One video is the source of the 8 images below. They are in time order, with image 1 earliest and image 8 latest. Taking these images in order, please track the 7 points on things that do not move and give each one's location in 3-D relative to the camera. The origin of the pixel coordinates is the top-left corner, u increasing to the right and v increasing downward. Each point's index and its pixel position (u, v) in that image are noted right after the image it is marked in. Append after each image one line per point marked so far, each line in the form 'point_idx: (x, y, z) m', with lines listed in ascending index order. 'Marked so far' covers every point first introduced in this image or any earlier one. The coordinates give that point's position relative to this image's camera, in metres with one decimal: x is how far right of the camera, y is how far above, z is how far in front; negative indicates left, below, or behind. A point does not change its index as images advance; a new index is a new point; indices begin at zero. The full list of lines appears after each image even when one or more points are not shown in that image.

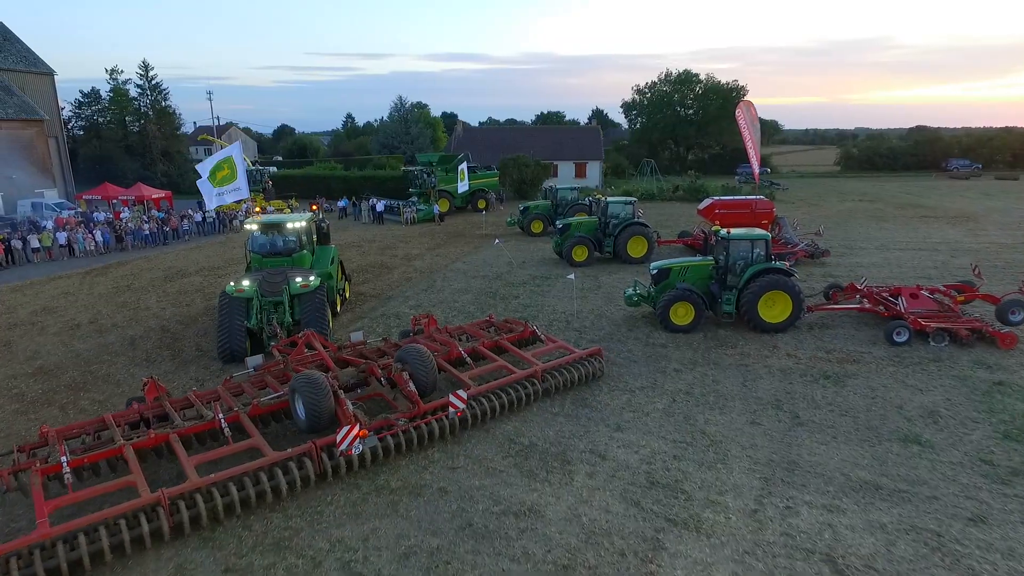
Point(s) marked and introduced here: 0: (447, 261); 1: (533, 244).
0: (-1.8, +0.7, +16.7) m
1: (+0.6, +1.3, +18.9) m
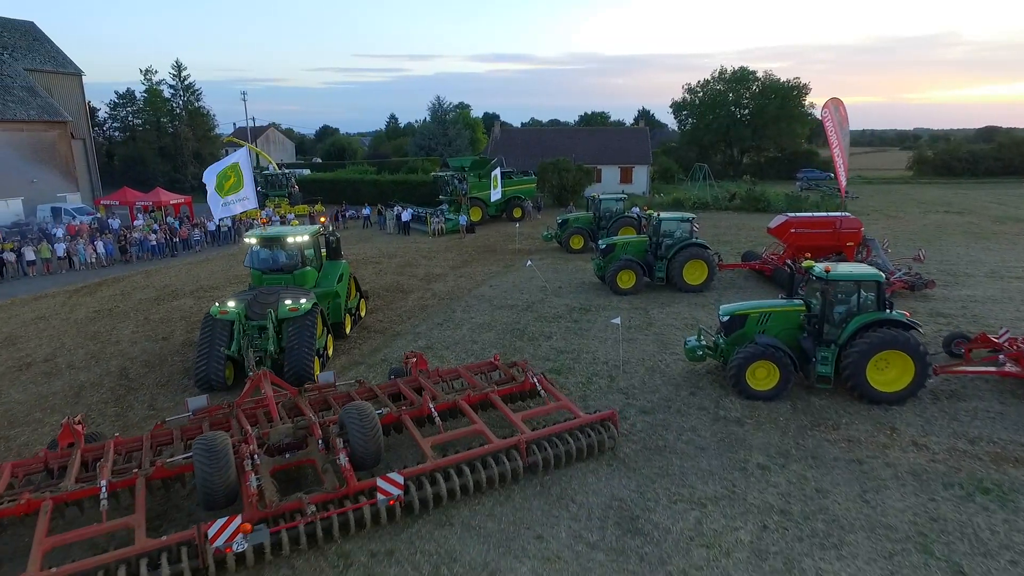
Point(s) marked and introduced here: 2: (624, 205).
0: (-1.0, +0.1, +14.6) m
1: (+1.6, +0.7, +16.6) m
2: (+3.3, +2.4, +18.1) m
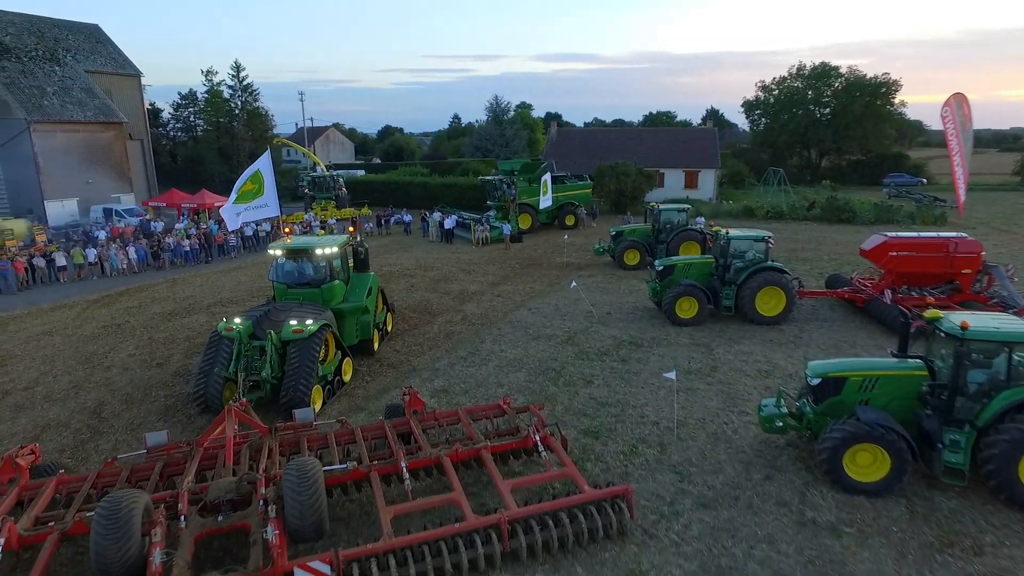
0: (-0.1, -0.4, +13.0) m
1: (+2.7, +0.1, +14.7) m
2: (+4.5, +1.9, +16.0) m
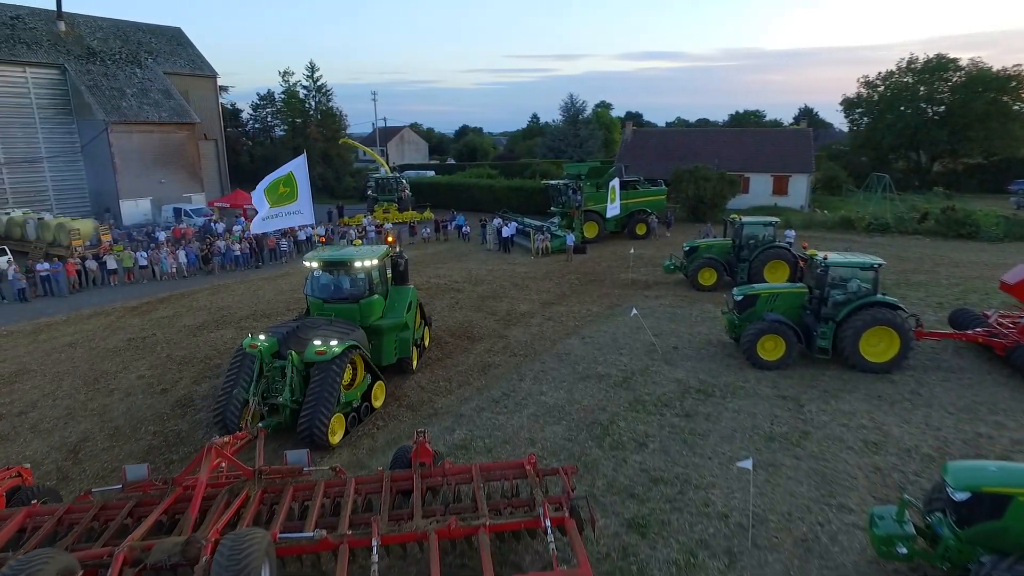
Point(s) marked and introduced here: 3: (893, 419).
0: (+0.8, -0.8, +11.4) m
1: (+3.8, -0.4, +12.8) m
2: (+5.9, +1.3, +13.8) m
3: (+4.7, -1.6, +7.6) m
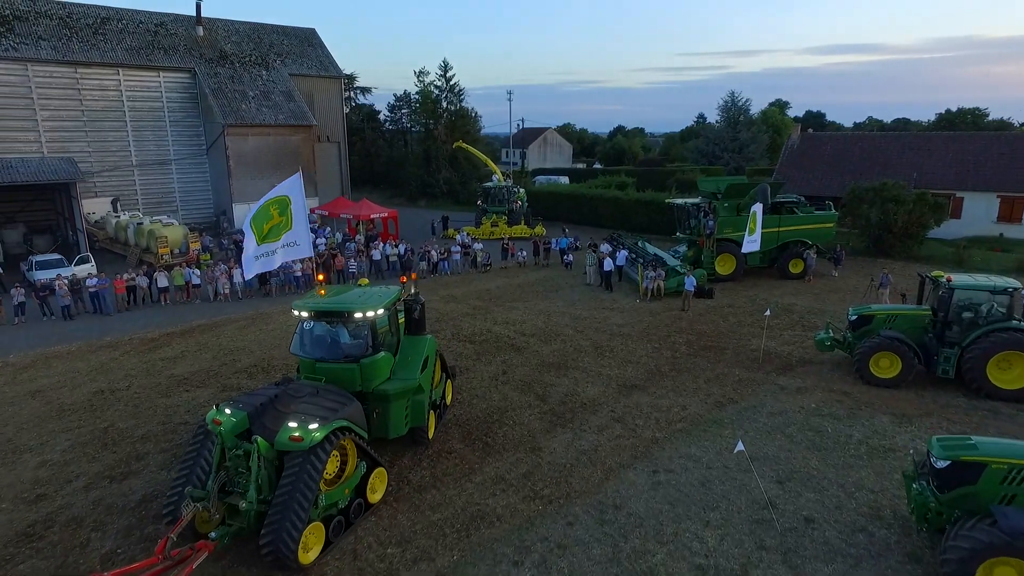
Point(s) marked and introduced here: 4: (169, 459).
0: (+1.3, -2.0, +7.4) m
1: (+4.5, -1.7, +8.0) m
2: (+6.9, -0.2, +8.5) m
3: (+4.1, -3.0, +2.8) m
4: (-4.2, -2.1, +7.5) m
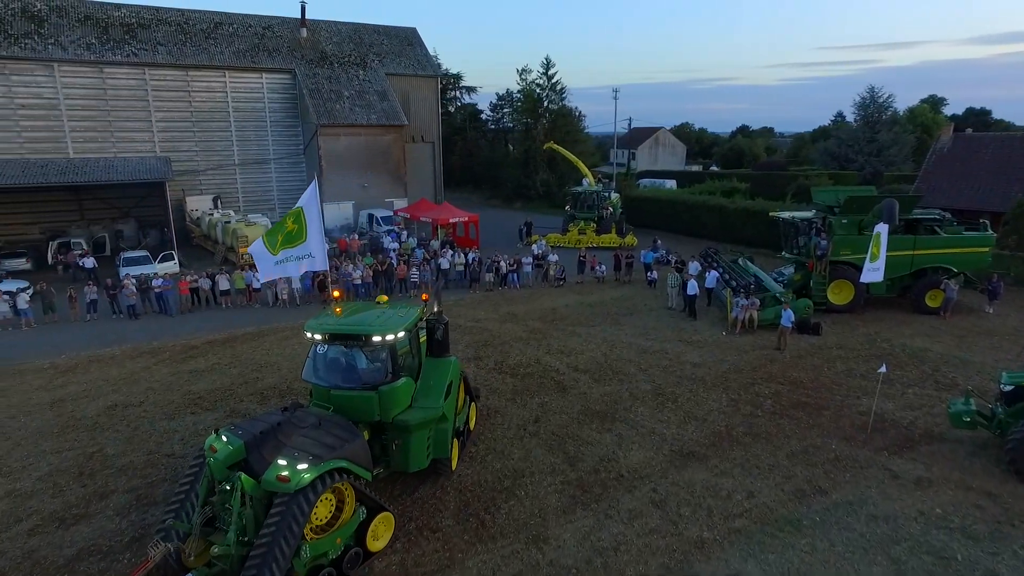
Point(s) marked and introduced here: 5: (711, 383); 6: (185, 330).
0: (+1.2, -2.5, +5.6) m
1: (+4.6, -2.4, +5.6) m
2: (+7.0, -0.9, +5.7) m
3: (+3.1, -3.6, +0.6) m
4: (-4.1, -2.3, +6.7) m
5: (+3.2, -1.5, +9.8) m
6: (-7.0, -0.9, +13.2) m
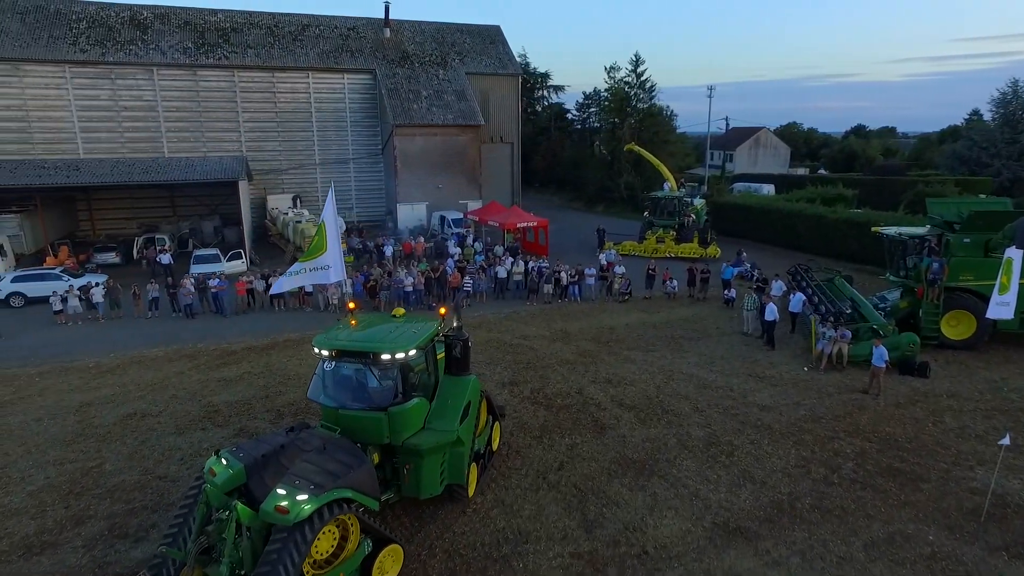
0: (+1.0, -2.8, +4.4) m
1: (+4.3, -2.8, +3.9) m
2: (+6.8, -1.5, +3.6) m
3: (+2.1, -4.0, -0.8) m
4: (-4.1, -2.4, +6.3) m
5: (+3.6, -1.9, +8.2) m
6: (-5.9, -0.9, +13.1) m
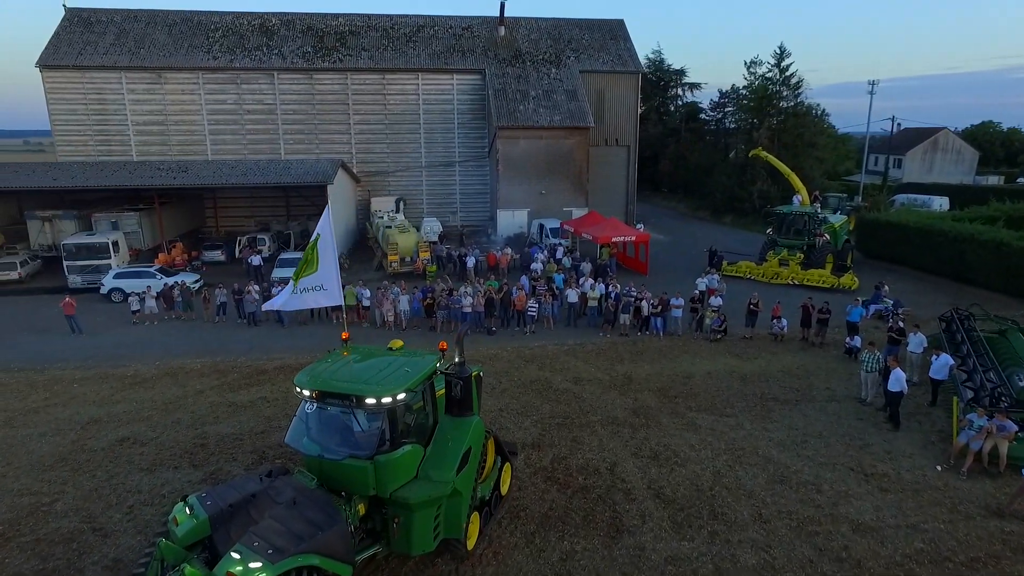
0: (-0.1, -3.4, +2.6) m
1: (+3.1, -3.6, +1.4) m
2: (+5.5, -2.4, +0.5) m
3: (-0.2, -4.6, -2.7) m
4: (-4.6, -2.7, +5.5) m
5: (+3.4, -2.6, +5.7) m
6: (-4.7, -1.2, +12.6) m
